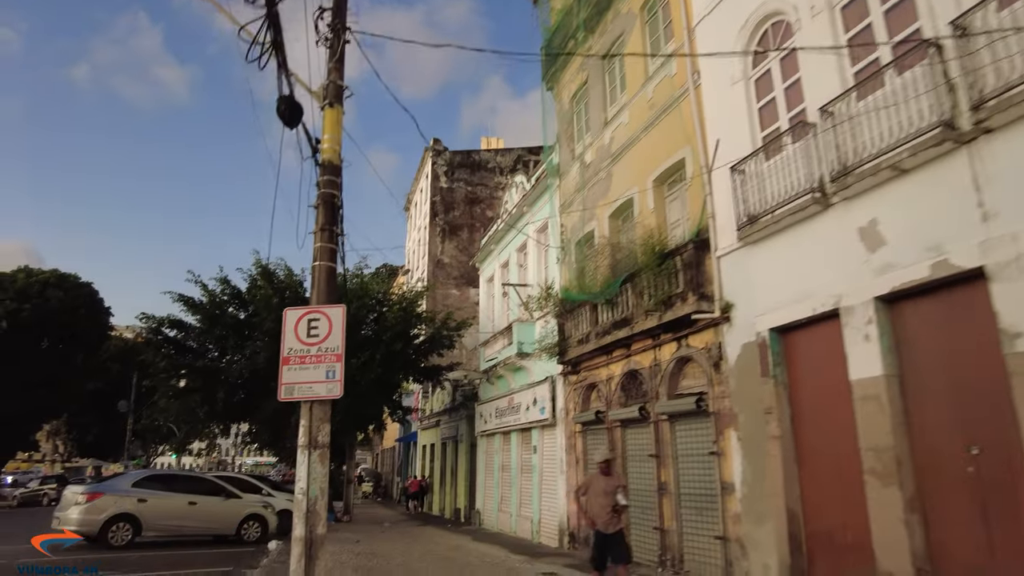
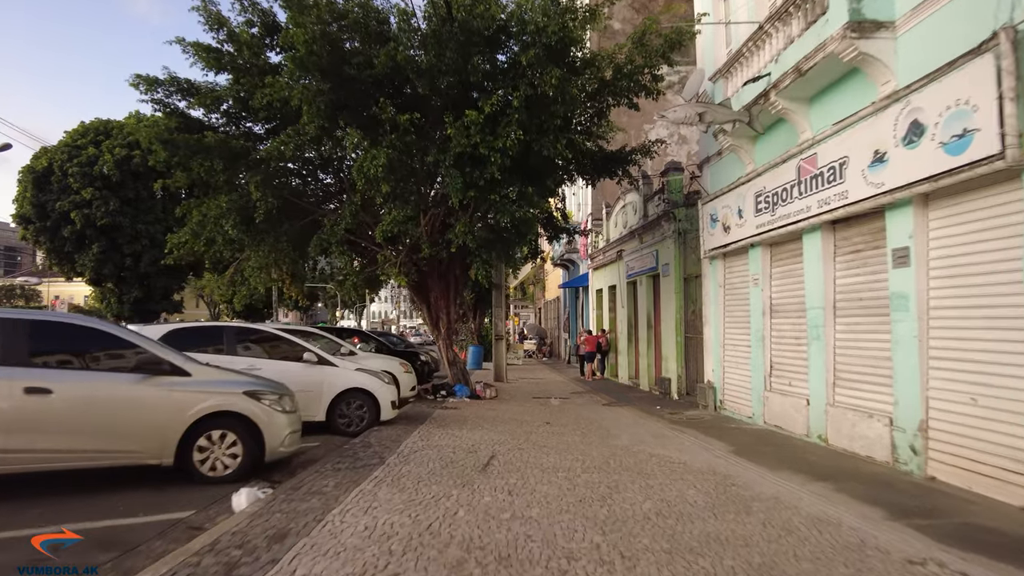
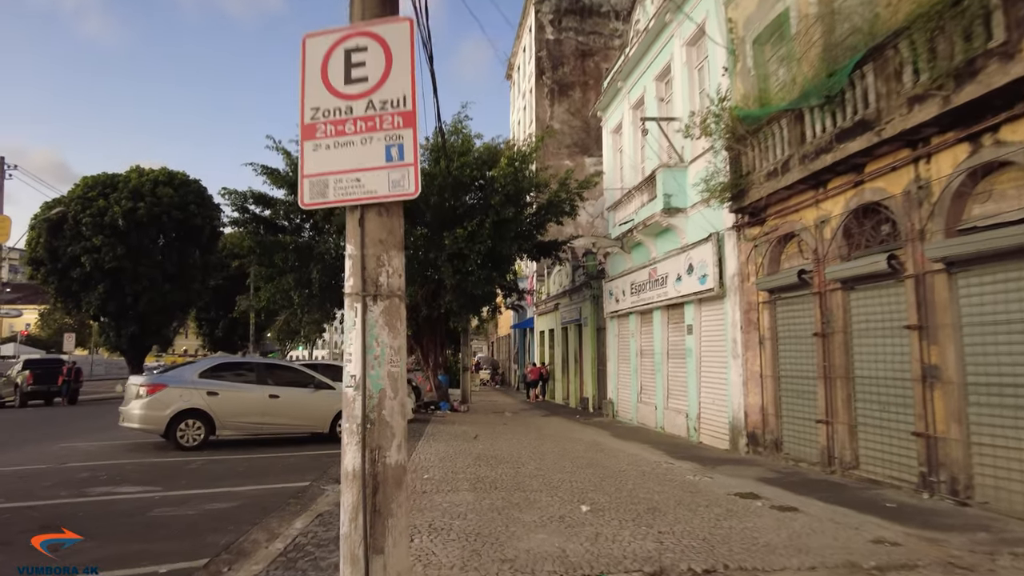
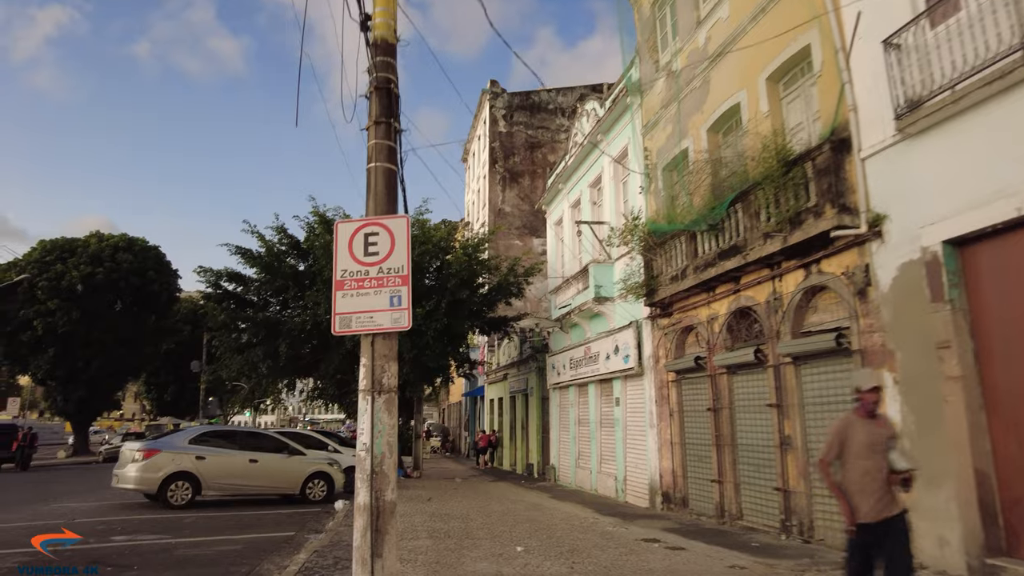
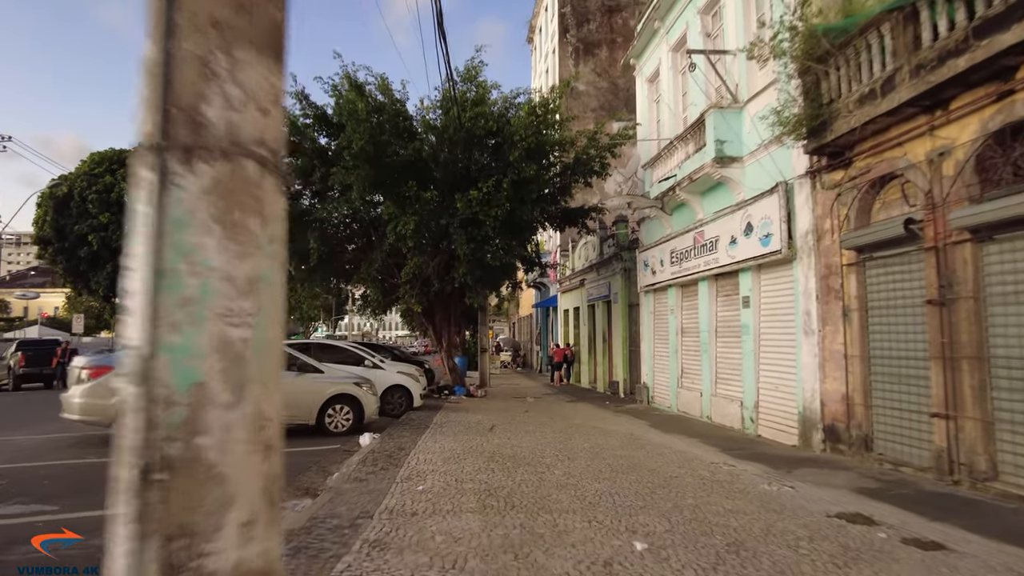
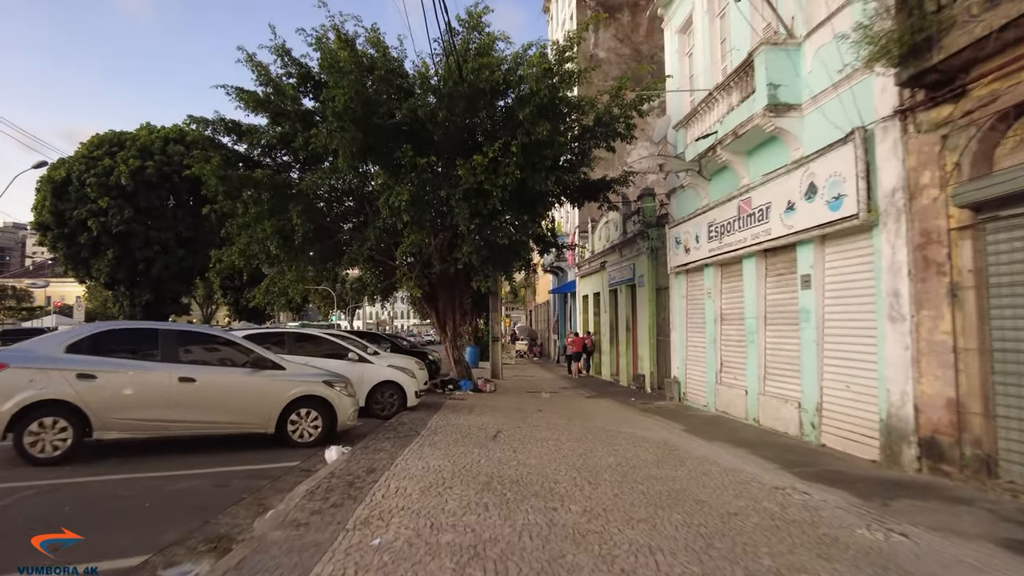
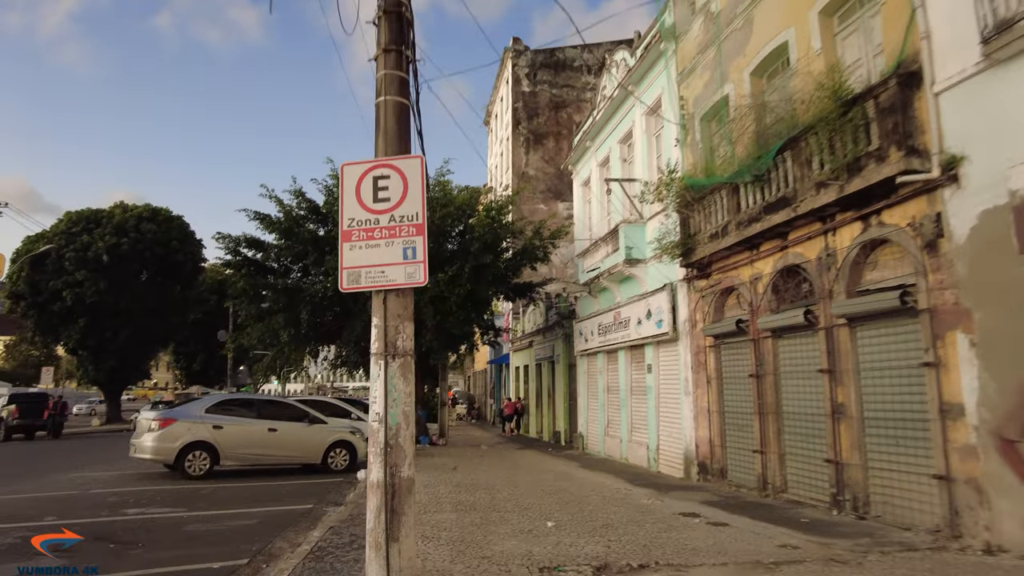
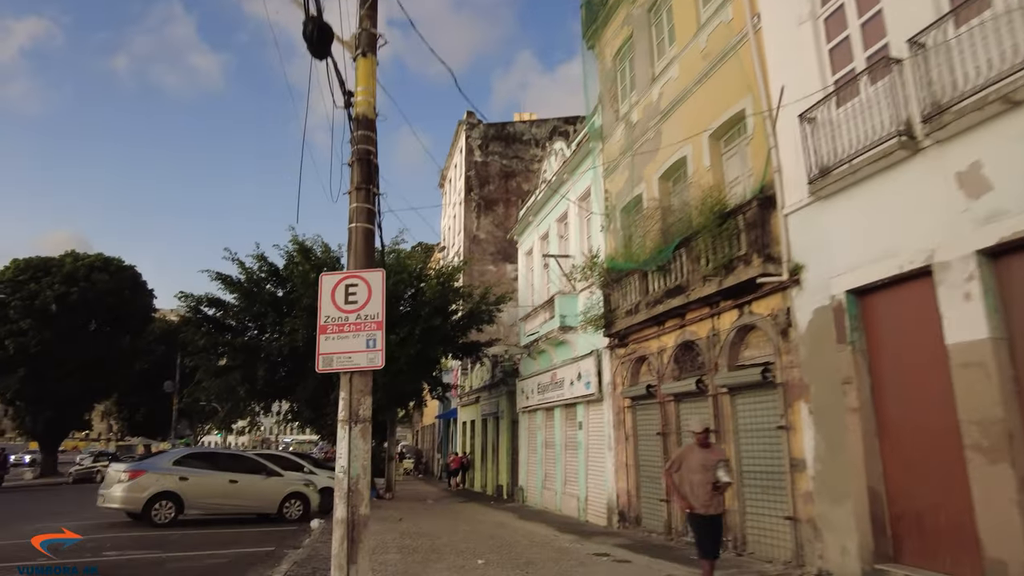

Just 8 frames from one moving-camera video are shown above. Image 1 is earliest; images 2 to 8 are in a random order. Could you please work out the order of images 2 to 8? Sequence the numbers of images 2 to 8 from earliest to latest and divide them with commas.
8, 4, 7, 3, 5, 6, 2
